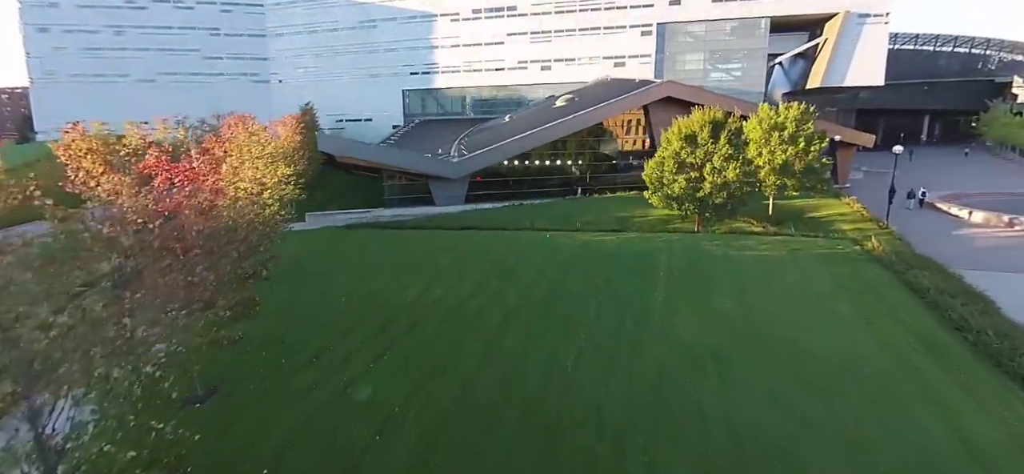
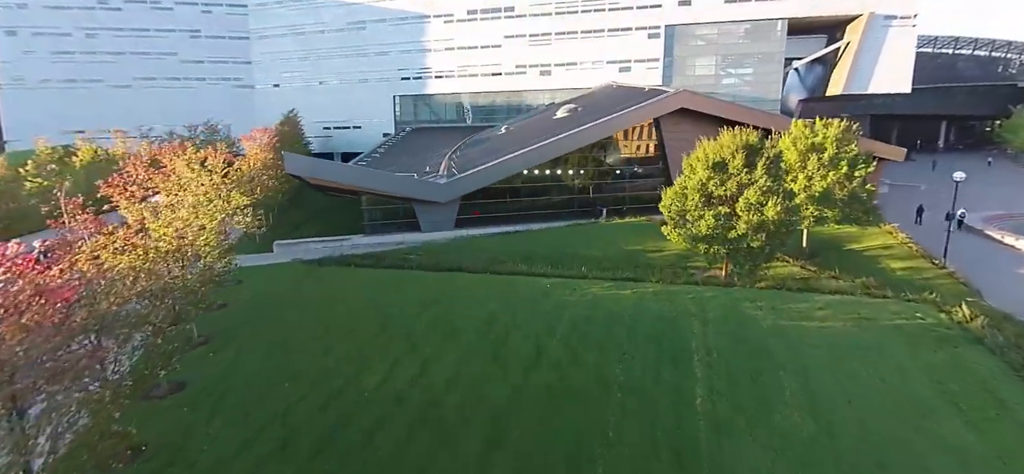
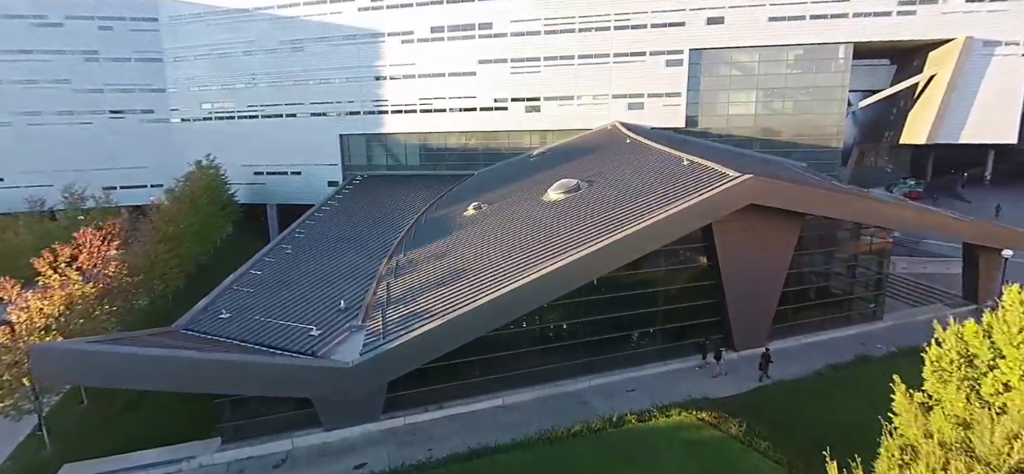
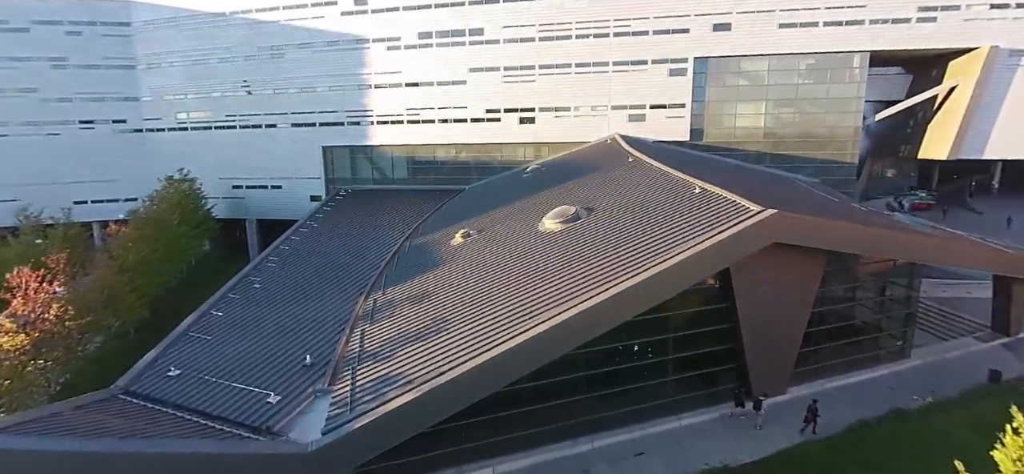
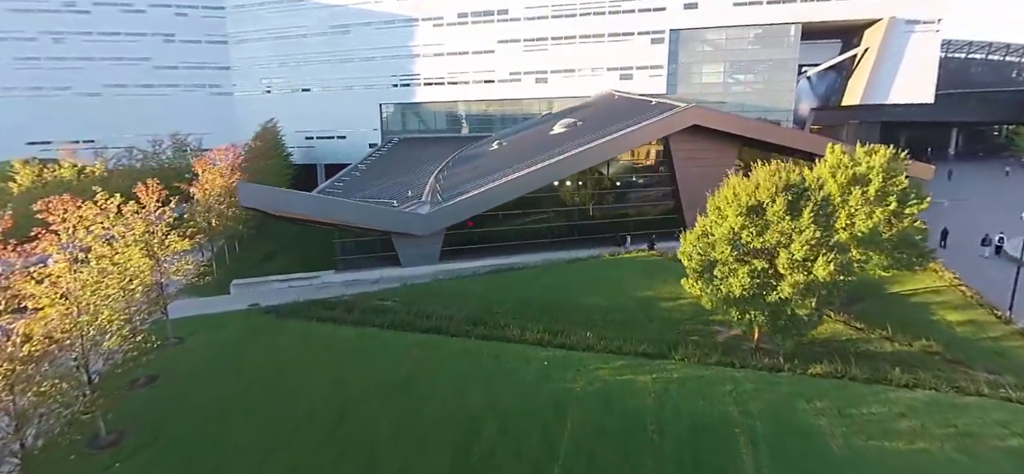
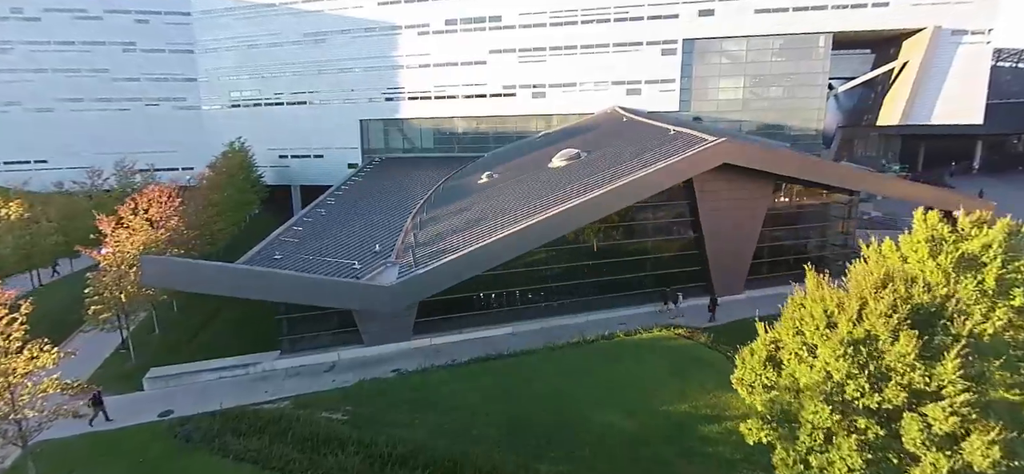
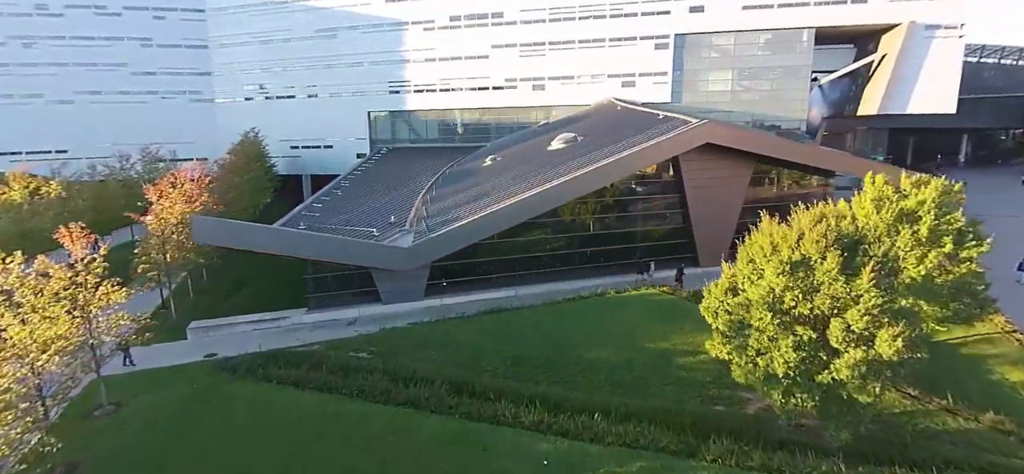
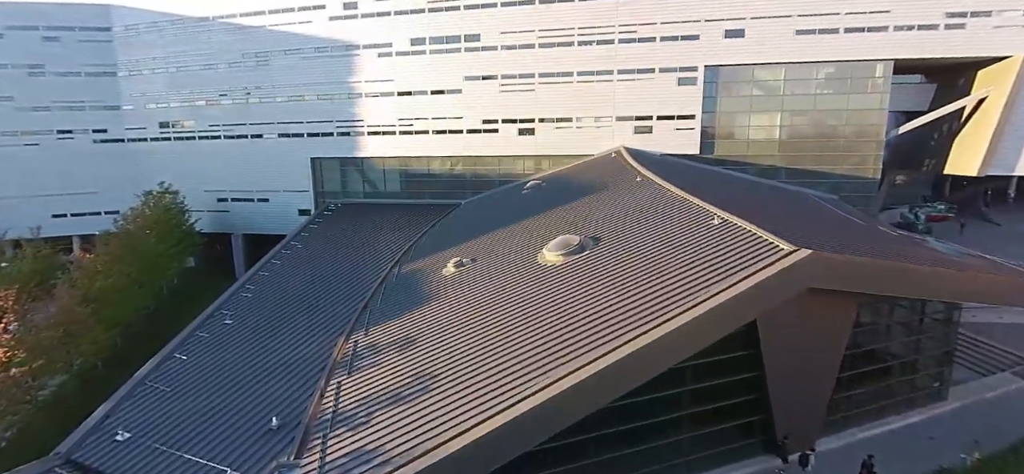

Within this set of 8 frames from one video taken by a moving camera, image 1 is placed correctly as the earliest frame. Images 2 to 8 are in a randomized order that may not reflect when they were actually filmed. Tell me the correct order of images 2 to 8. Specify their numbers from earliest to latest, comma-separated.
2, 5, 7, 6, 3, 4, 8
